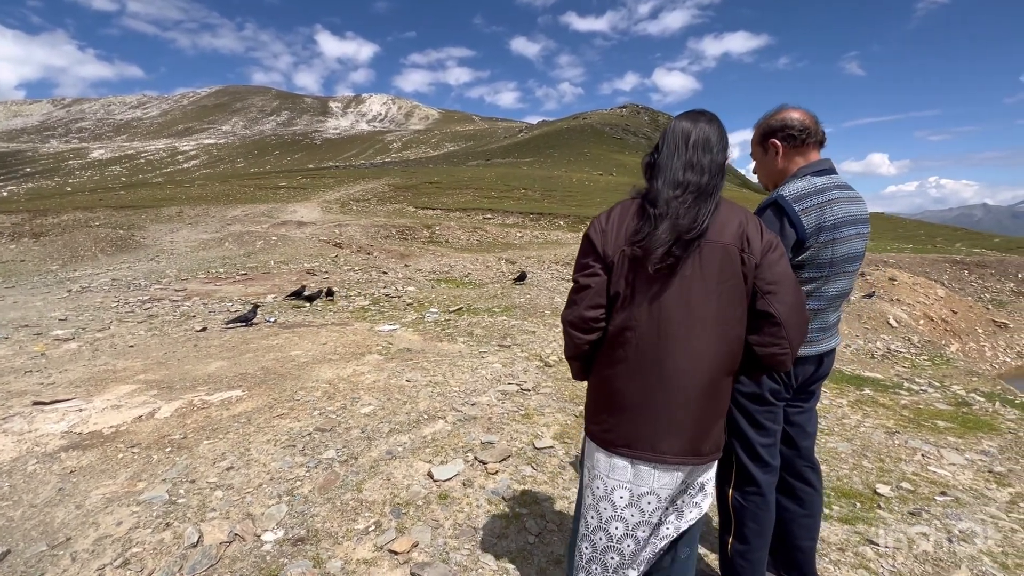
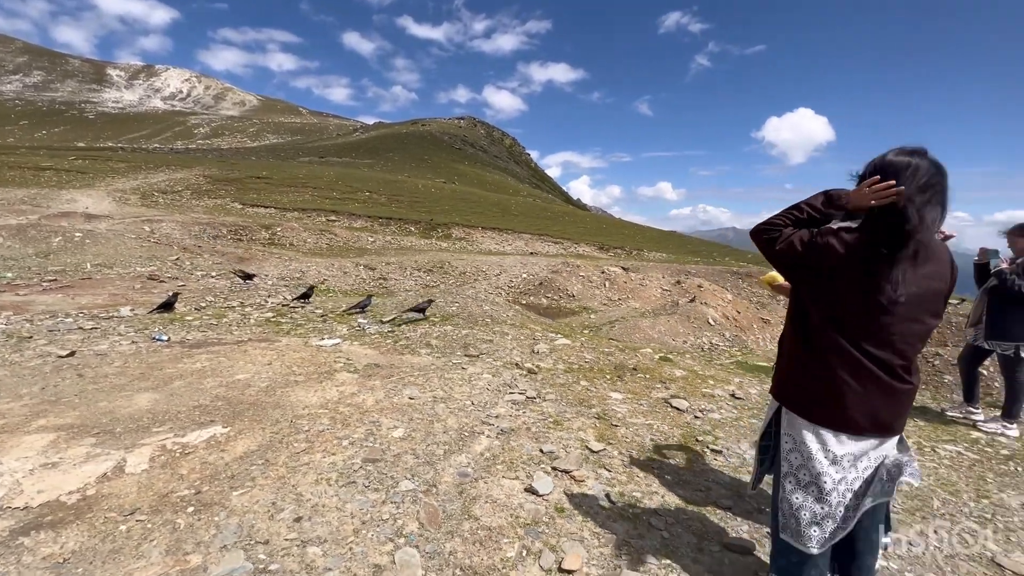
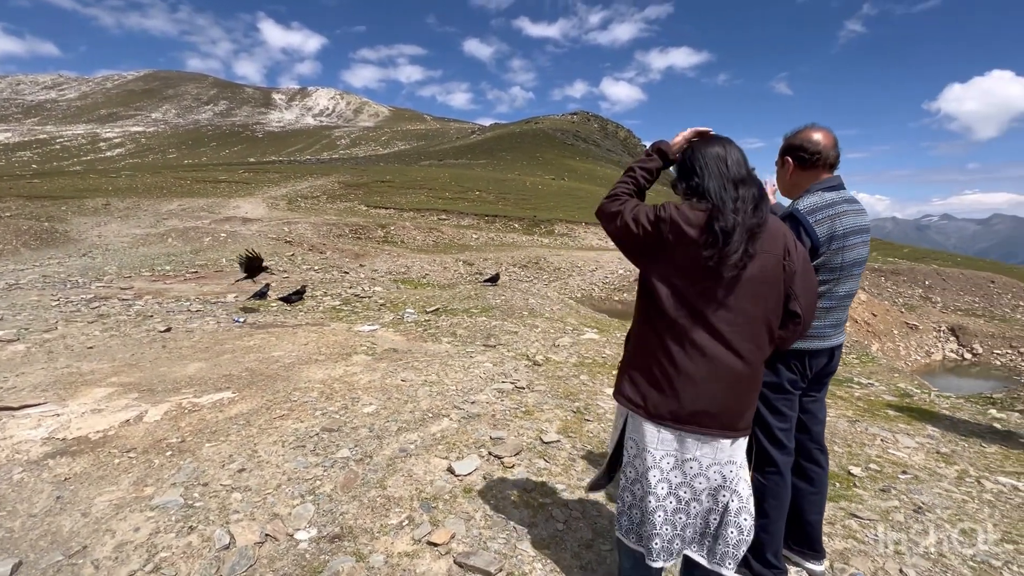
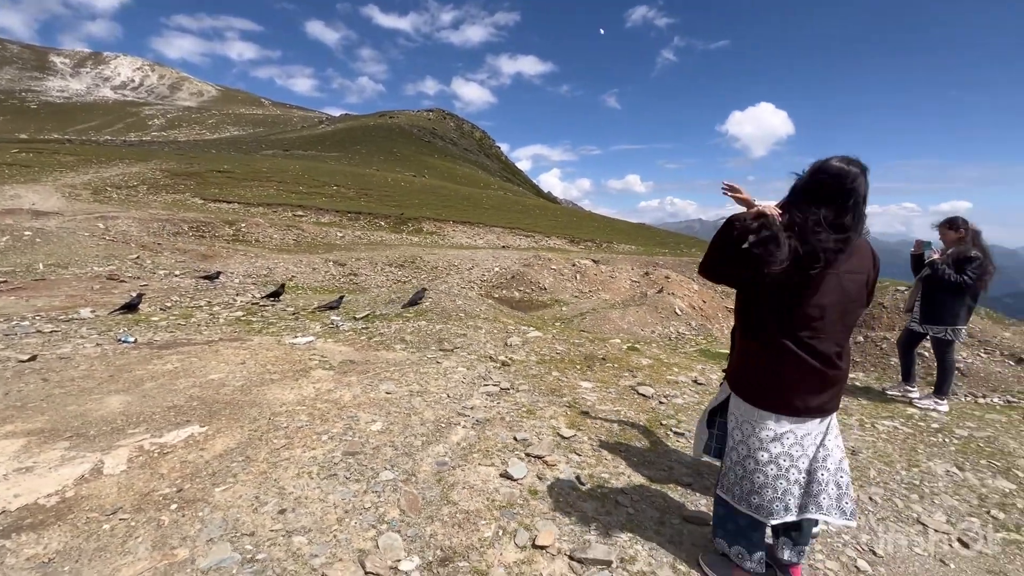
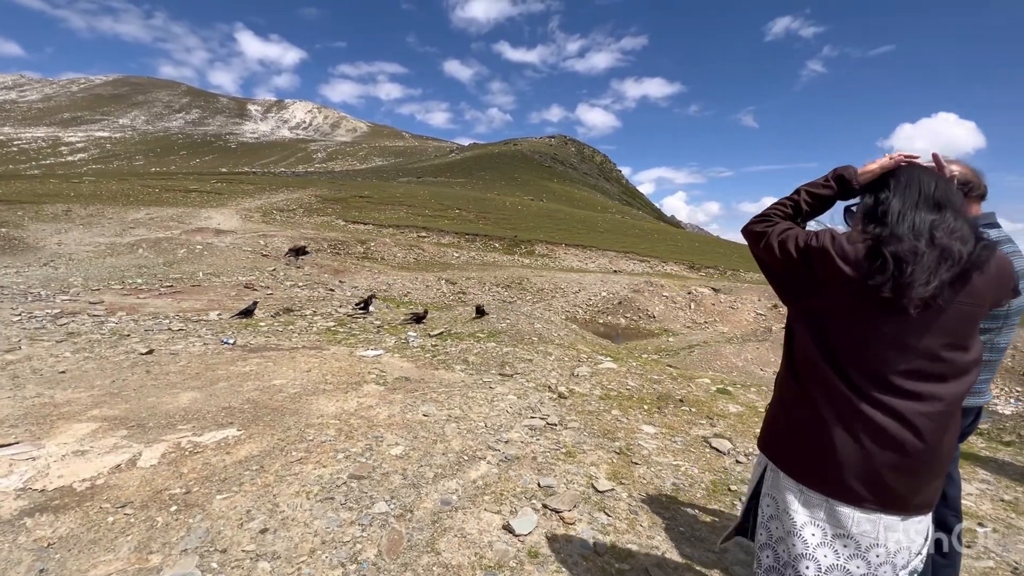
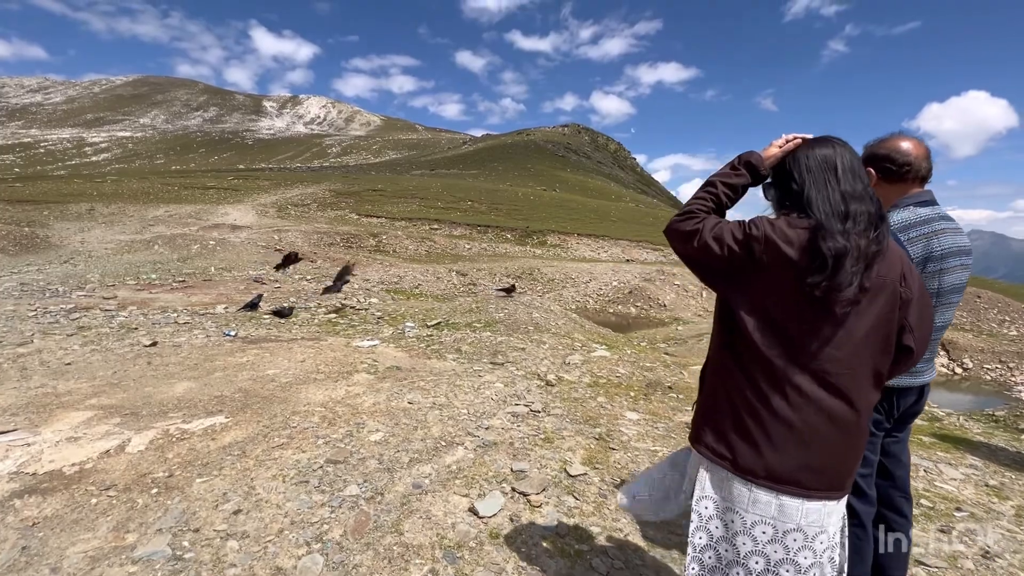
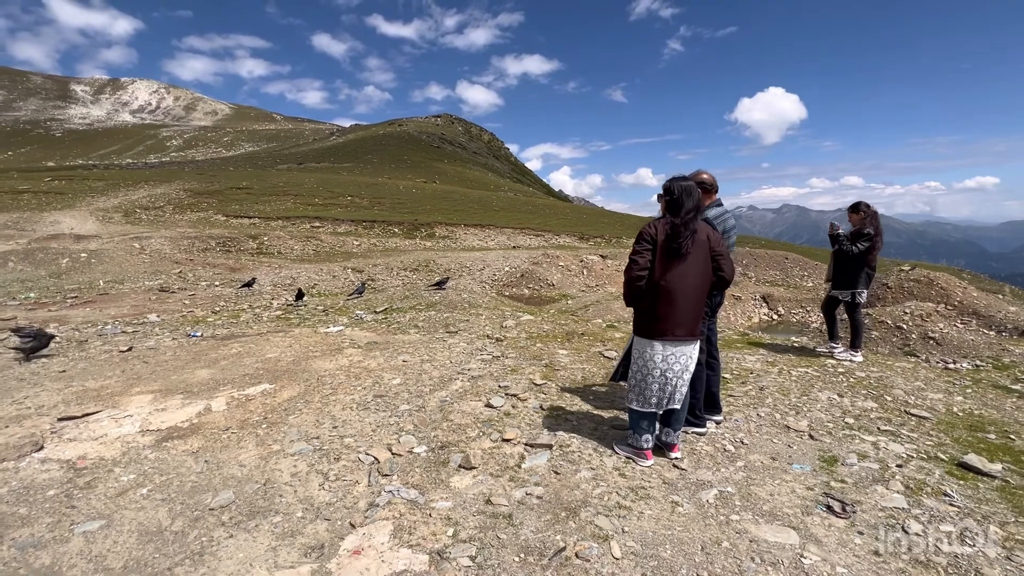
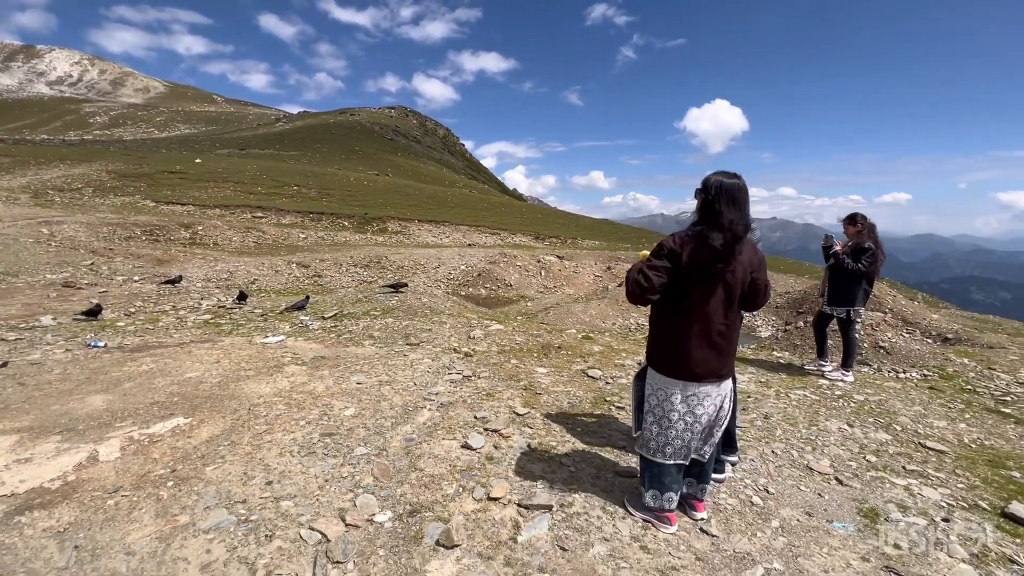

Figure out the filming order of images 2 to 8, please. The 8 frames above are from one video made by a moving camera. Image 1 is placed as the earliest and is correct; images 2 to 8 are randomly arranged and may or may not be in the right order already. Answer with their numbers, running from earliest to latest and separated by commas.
3, 6, 5, 2, 4, 8, 7
